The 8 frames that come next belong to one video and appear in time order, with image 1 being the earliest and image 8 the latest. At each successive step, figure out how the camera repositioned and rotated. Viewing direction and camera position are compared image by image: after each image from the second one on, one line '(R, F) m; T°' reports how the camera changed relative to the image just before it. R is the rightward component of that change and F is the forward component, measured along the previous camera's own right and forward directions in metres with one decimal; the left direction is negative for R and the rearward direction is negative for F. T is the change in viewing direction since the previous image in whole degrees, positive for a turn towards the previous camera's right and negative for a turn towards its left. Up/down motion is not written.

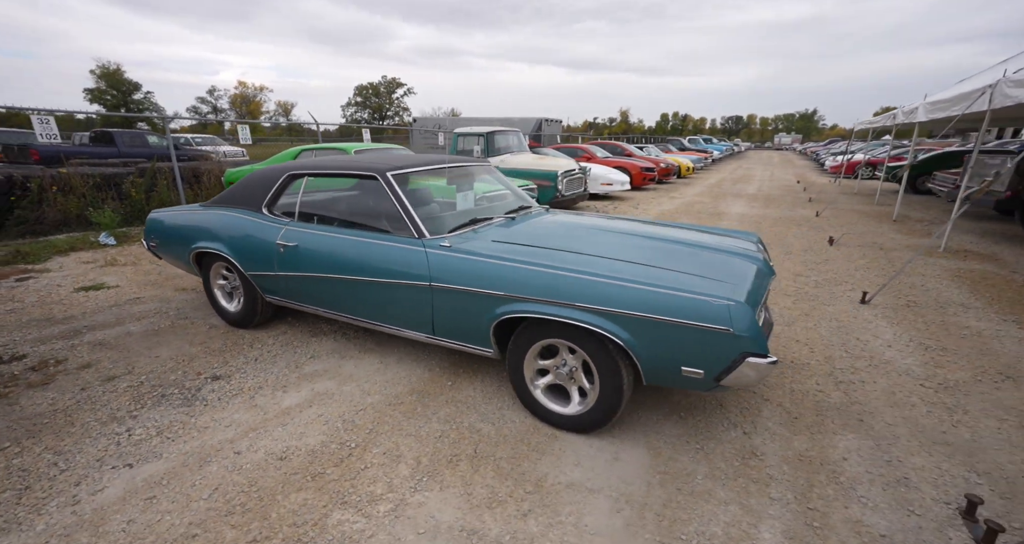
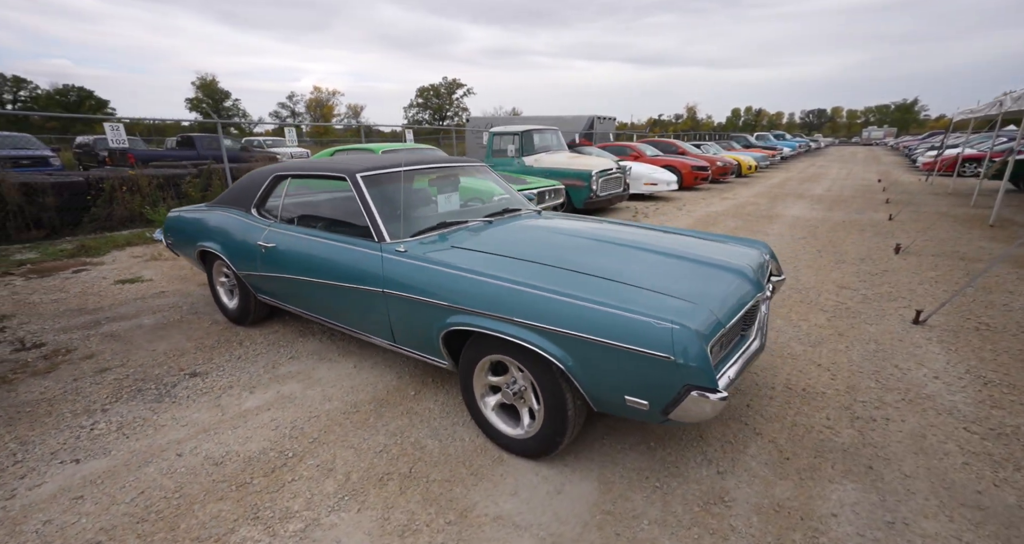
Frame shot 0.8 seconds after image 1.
(+0.5, +0.2) m; -7°
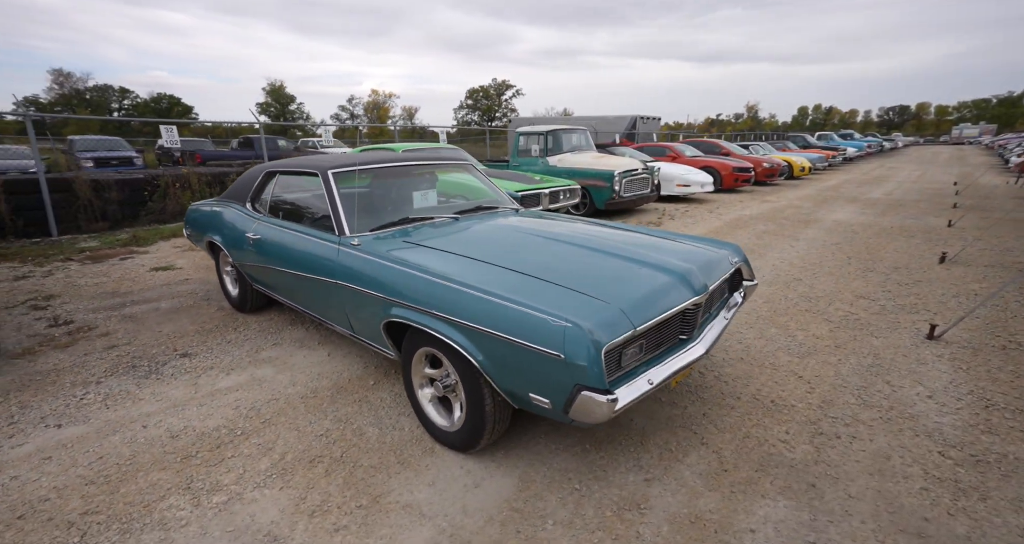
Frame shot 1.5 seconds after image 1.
(+0.6, 0.0) m; -6°
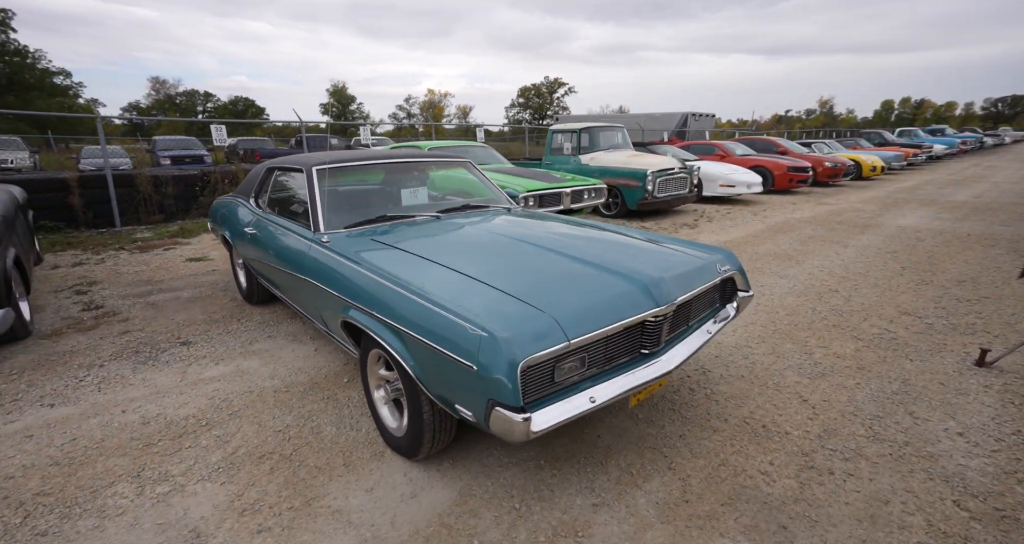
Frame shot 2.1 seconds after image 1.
(+0.5, +0.1) m; -6°
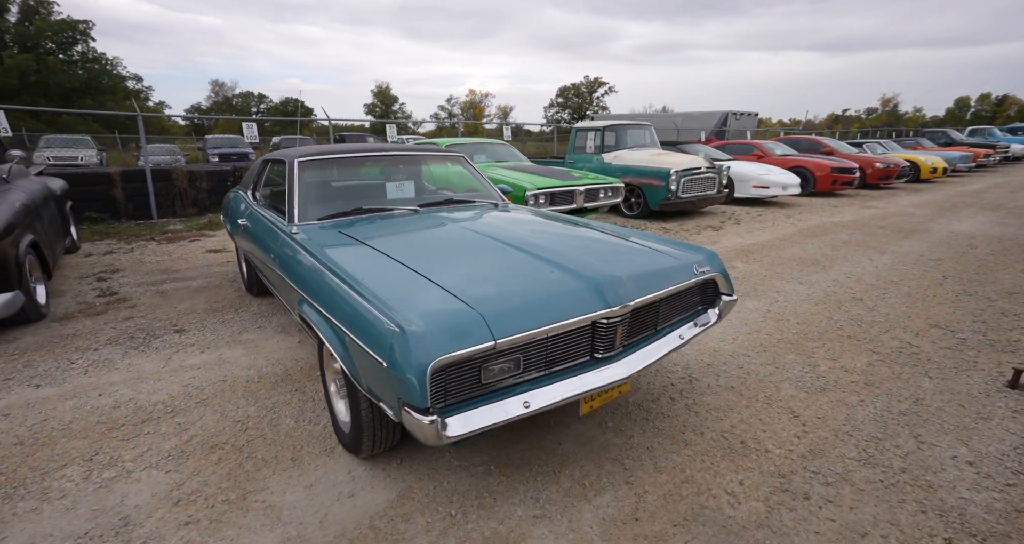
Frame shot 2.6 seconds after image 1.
(+0.4, +0.1) m; -5°
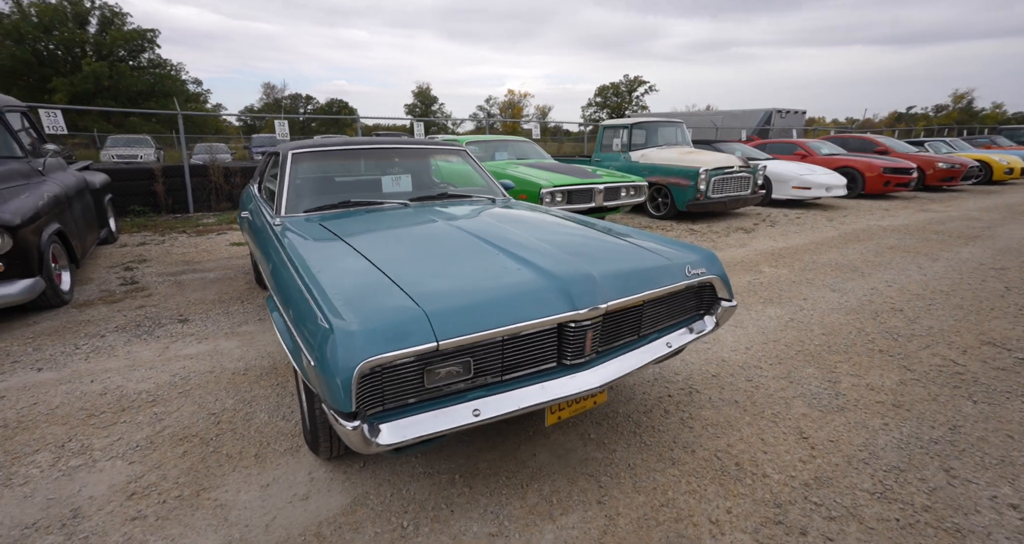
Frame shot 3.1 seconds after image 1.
(+0.3, +0.2) m; -5°
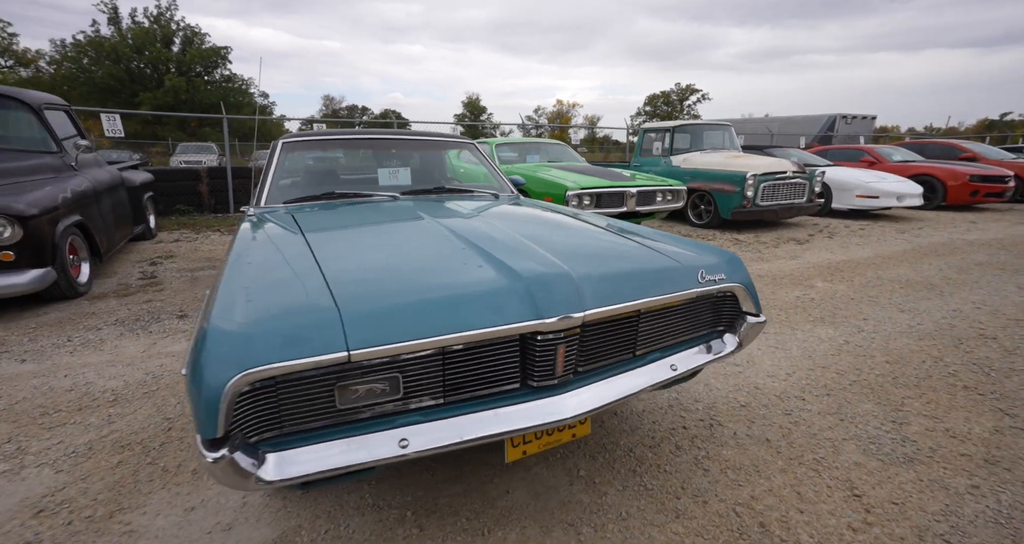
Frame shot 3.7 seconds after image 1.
(+0.3, +0.3) m; -6°
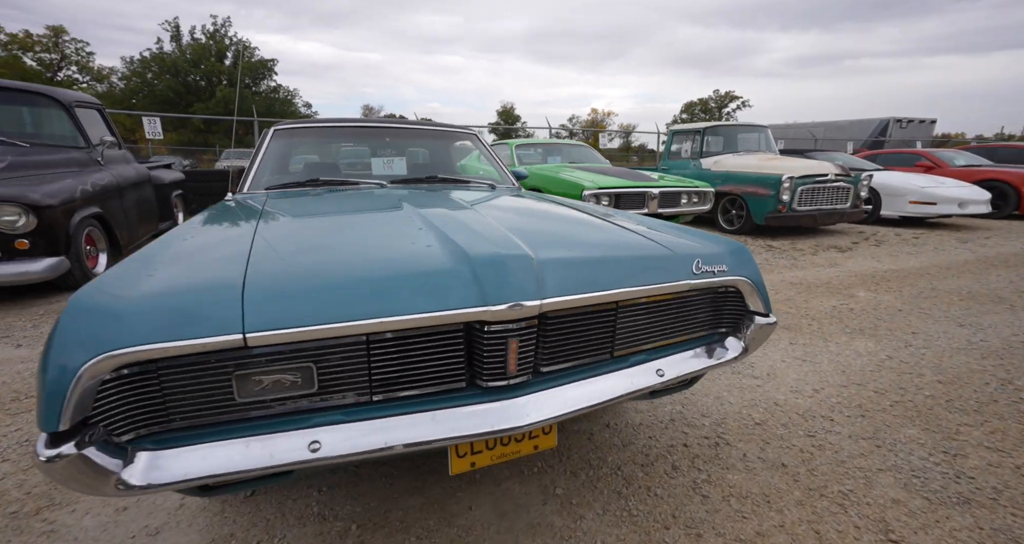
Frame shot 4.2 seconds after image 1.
(+0.2, +0.2) m; -4°
